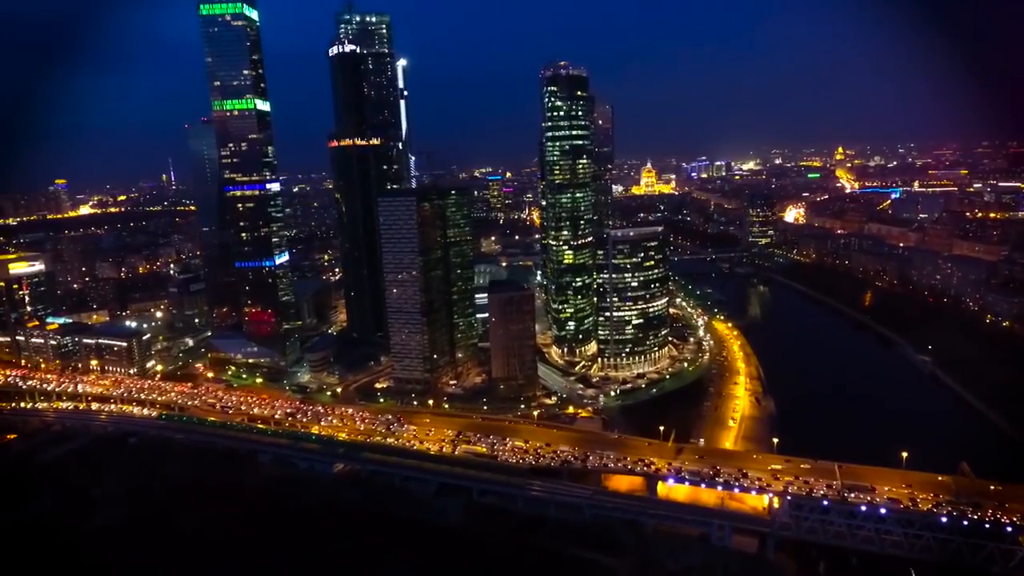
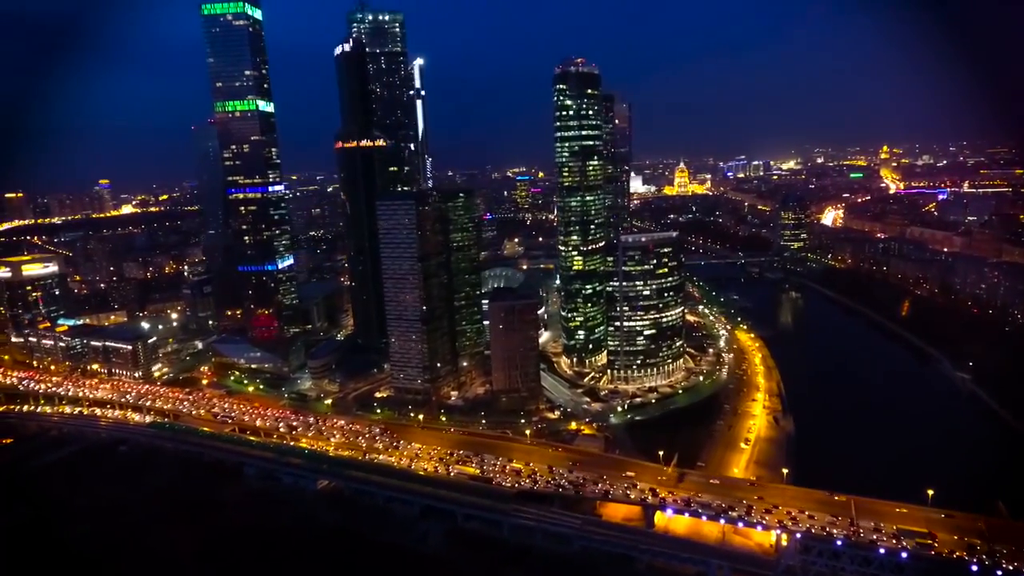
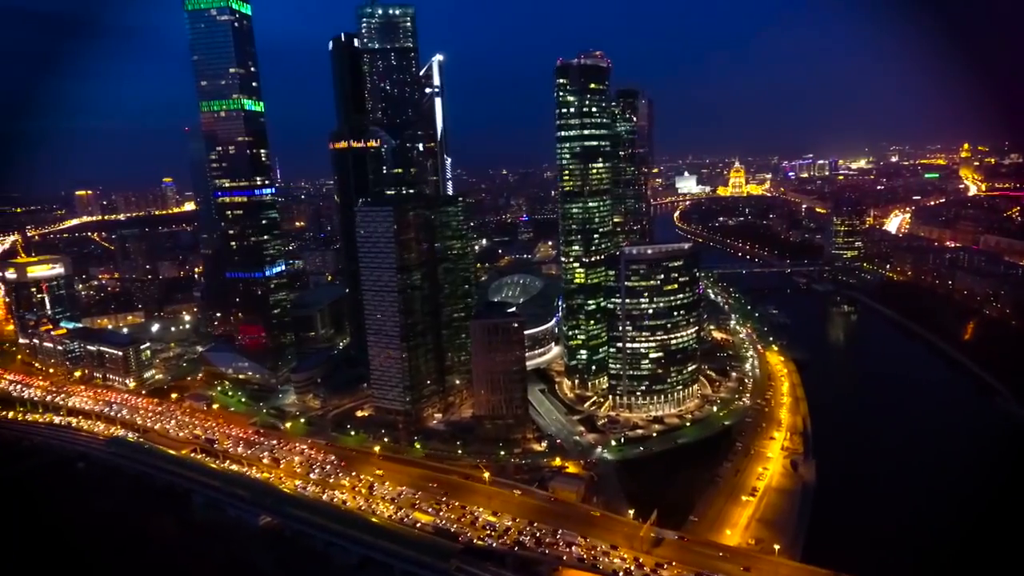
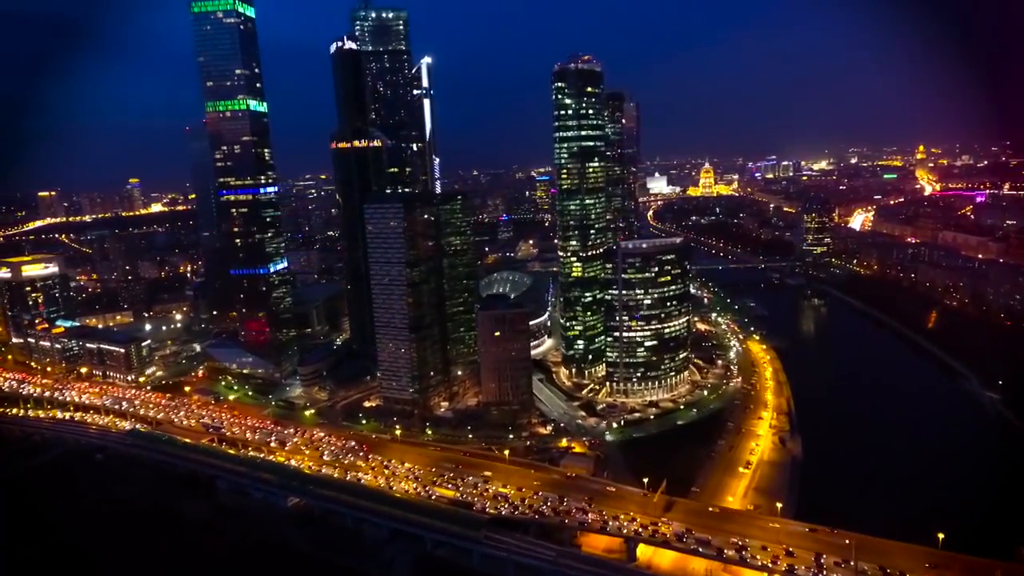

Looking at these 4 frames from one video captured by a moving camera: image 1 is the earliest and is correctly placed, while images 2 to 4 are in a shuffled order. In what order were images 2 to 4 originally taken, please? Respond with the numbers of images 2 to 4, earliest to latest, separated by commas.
2, 4, 3
